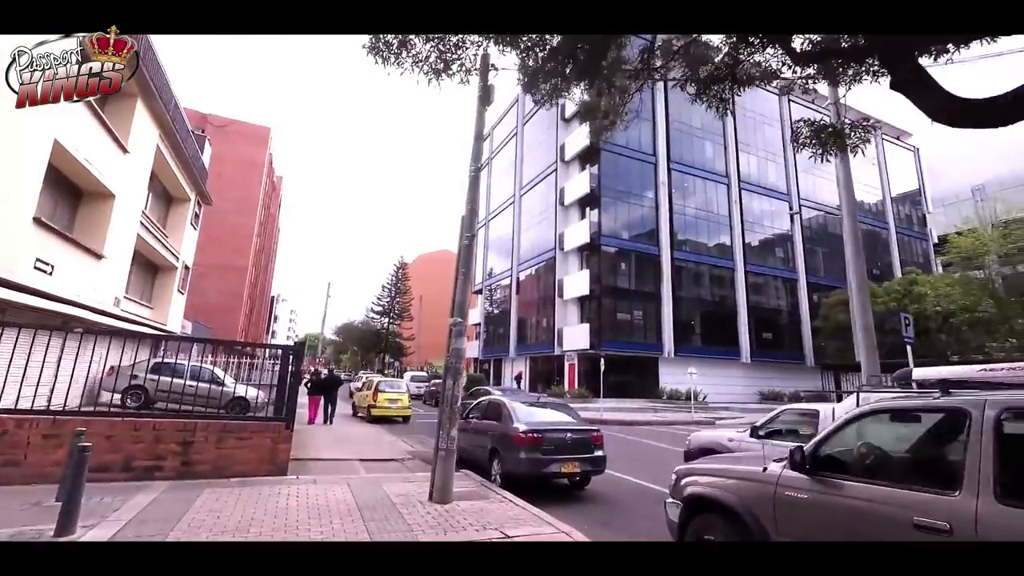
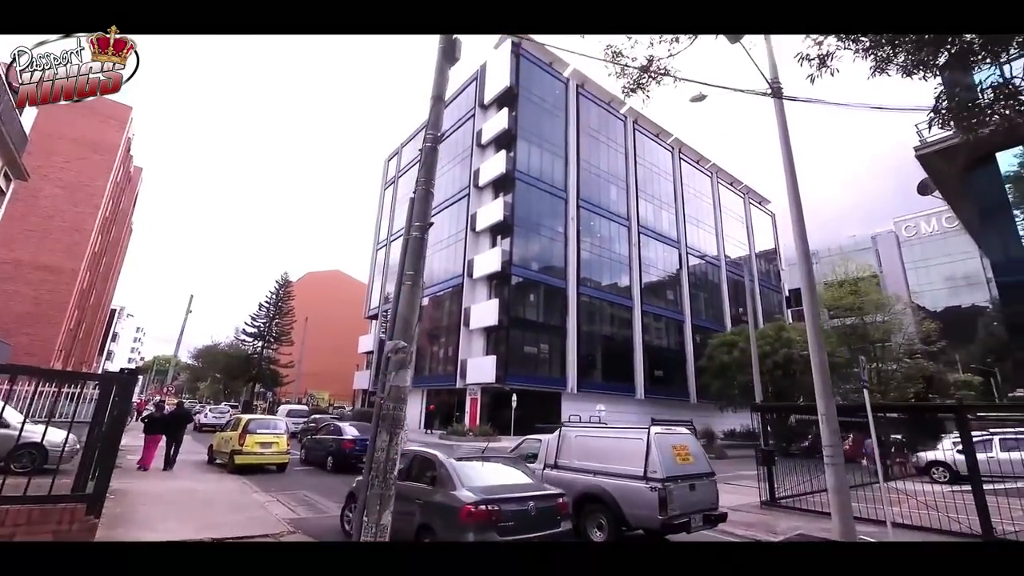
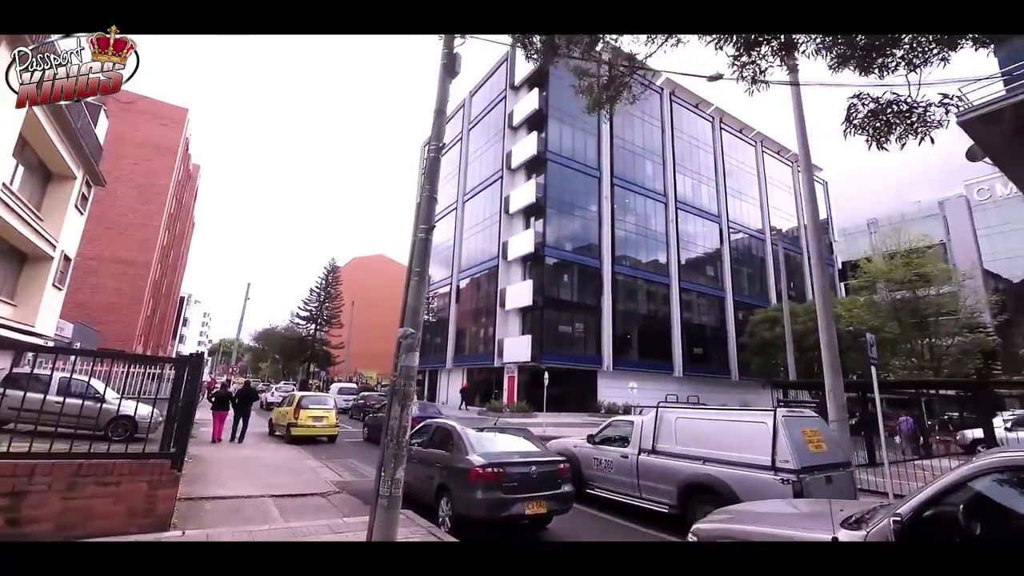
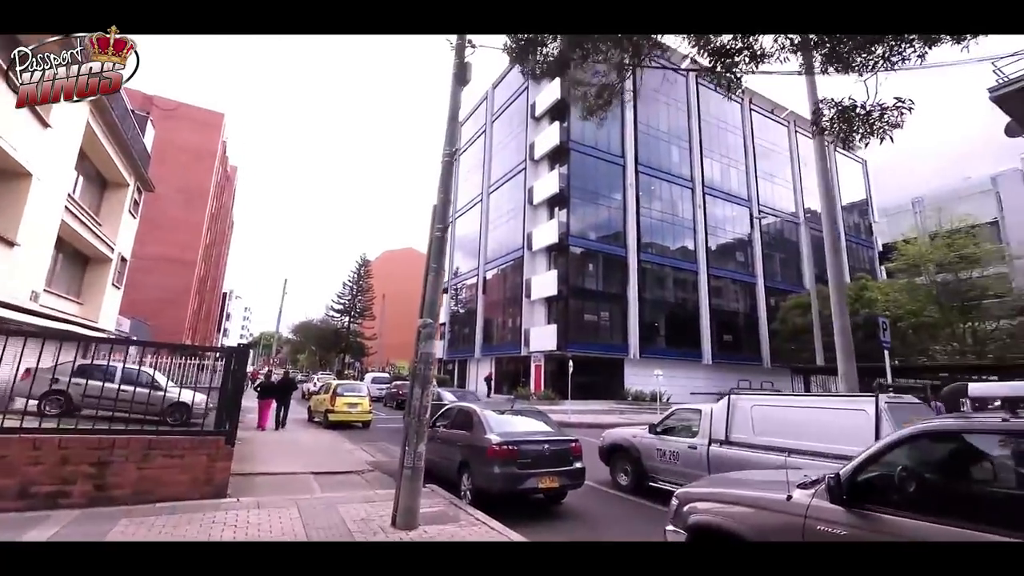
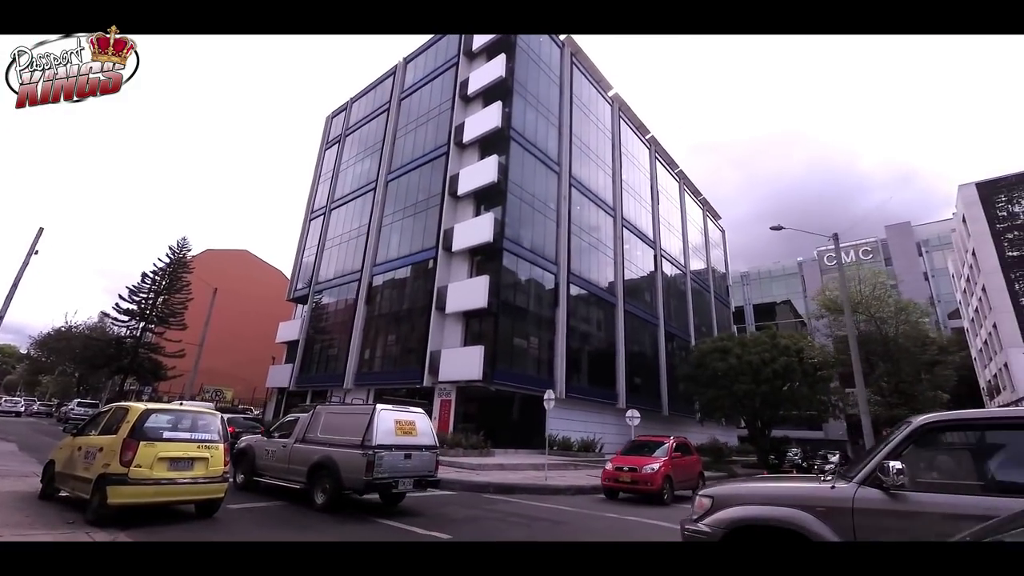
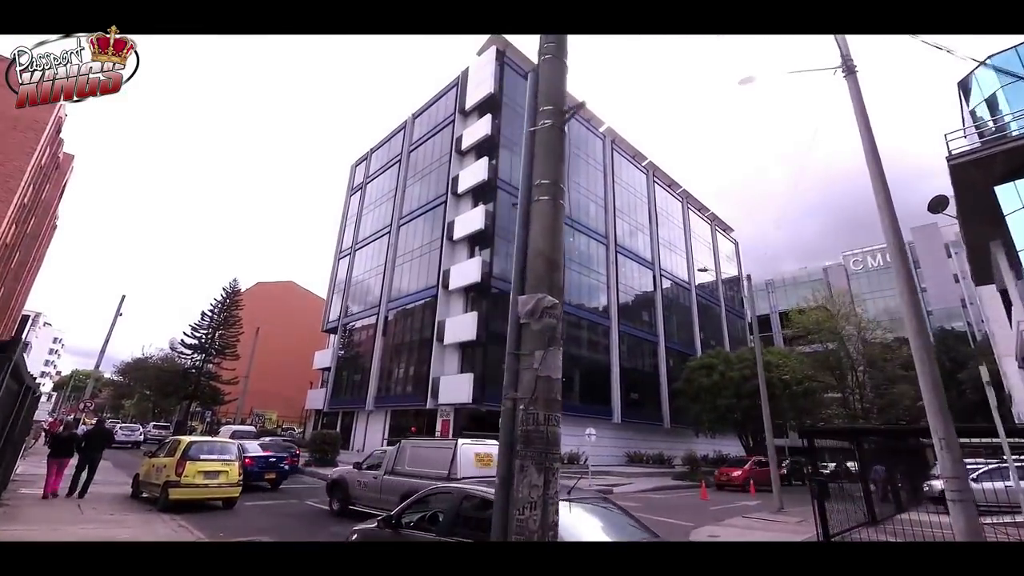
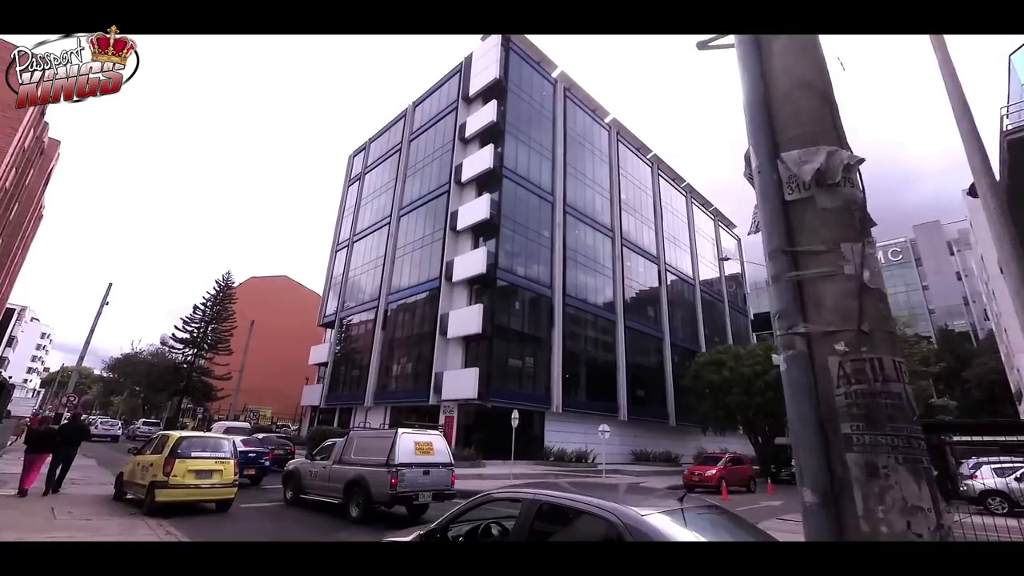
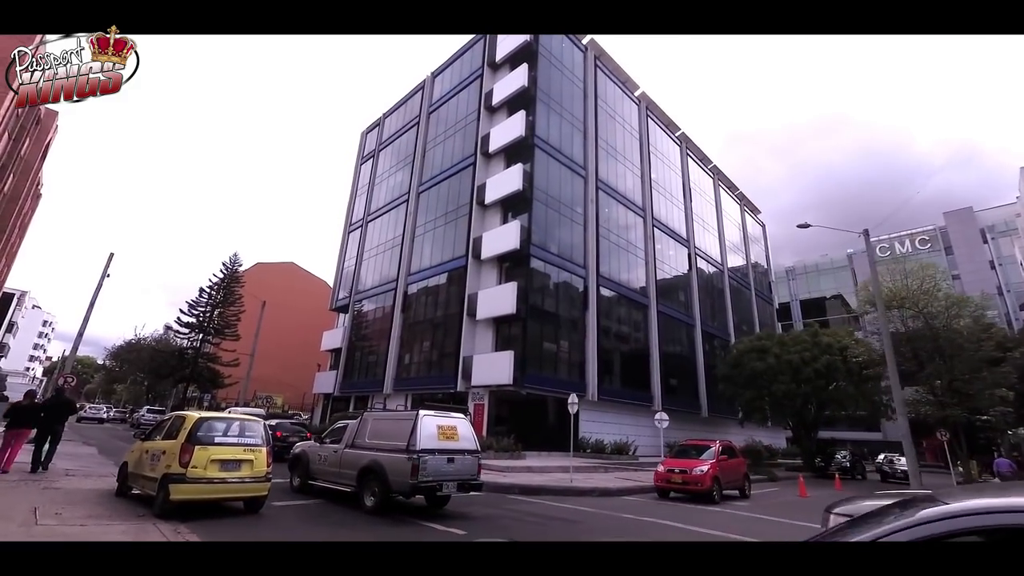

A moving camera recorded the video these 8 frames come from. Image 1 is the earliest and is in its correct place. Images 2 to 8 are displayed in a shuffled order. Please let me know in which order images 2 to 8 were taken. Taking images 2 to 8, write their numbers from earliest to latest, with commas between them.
4, 3, 2, 6, 7, 8, 5
